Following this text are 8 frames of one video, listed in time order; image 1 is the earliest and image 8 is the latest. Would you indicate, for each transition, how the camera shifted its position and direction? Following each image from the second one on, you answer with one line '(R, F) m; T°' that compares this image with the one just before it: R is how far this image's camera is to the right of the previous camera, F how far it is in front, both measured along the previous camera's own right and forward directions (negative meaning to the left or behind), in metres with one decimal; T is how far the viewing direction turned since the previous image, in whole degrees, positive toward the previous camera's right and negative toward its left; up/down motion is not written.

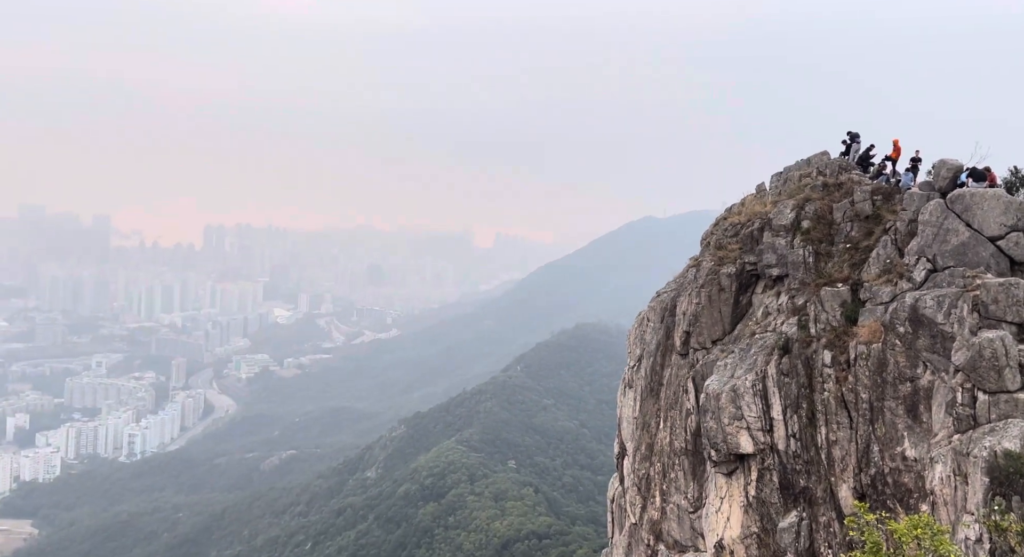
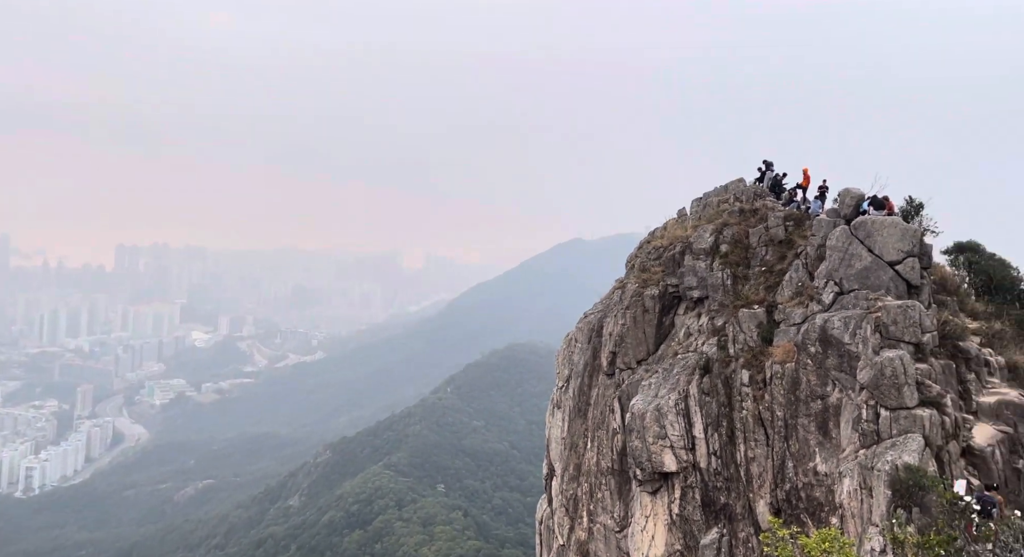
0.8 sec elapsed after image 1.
(+0.1, -0.6) m; +5°
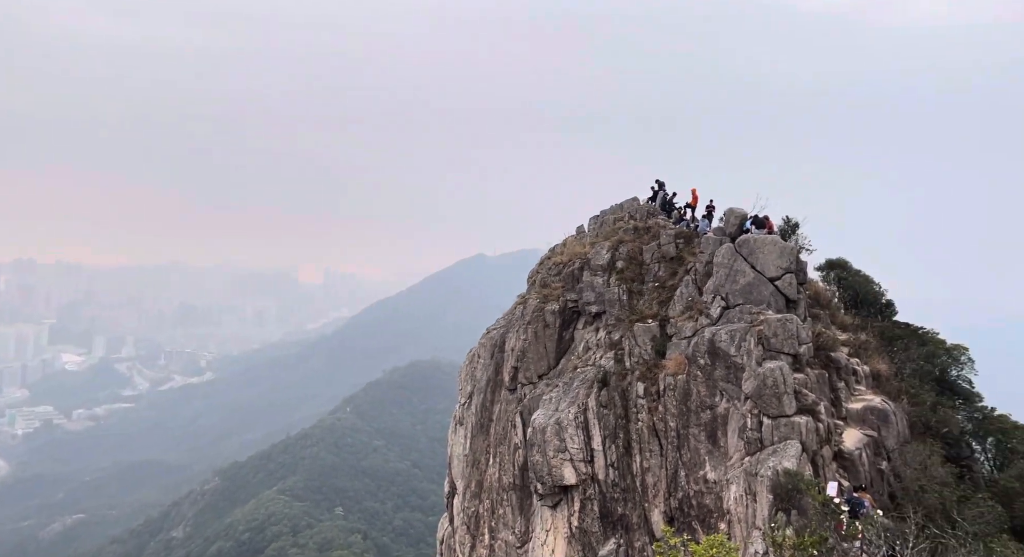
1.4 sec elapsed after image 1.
(+0.2, -0.4) m; +6°
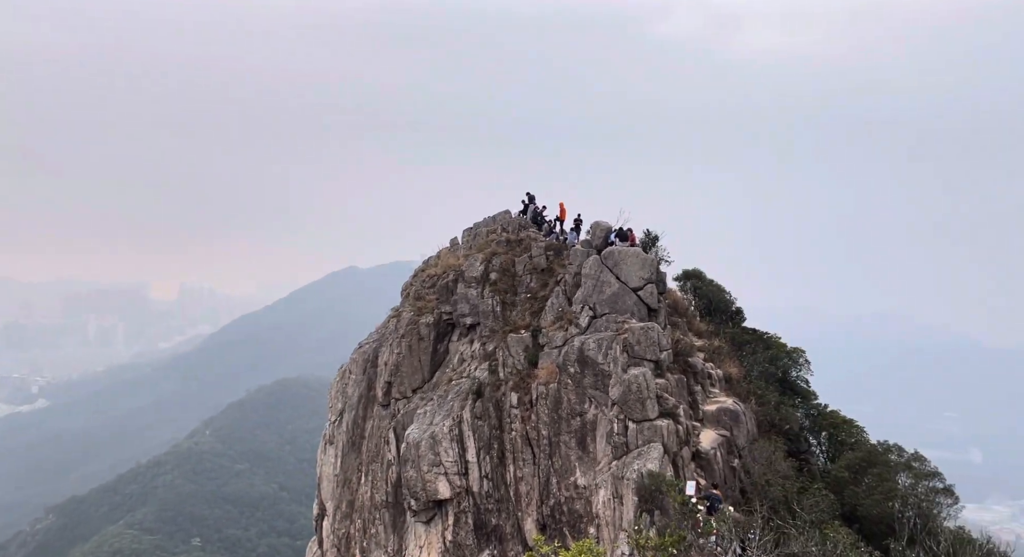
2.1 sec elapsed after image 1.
(+0.3, -0.1) m; +8°
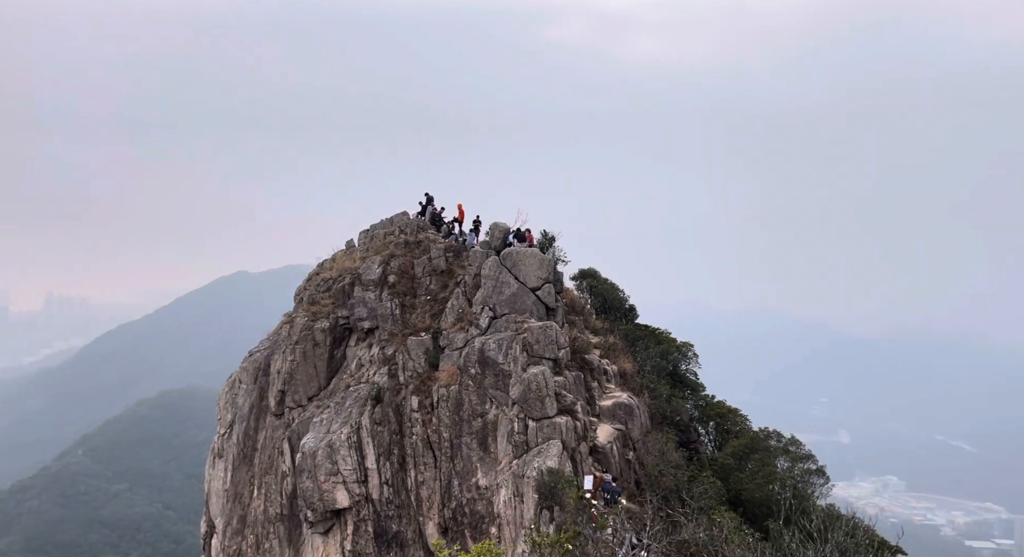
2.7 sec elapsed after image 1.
(+0.2, +0.3) m; +6°
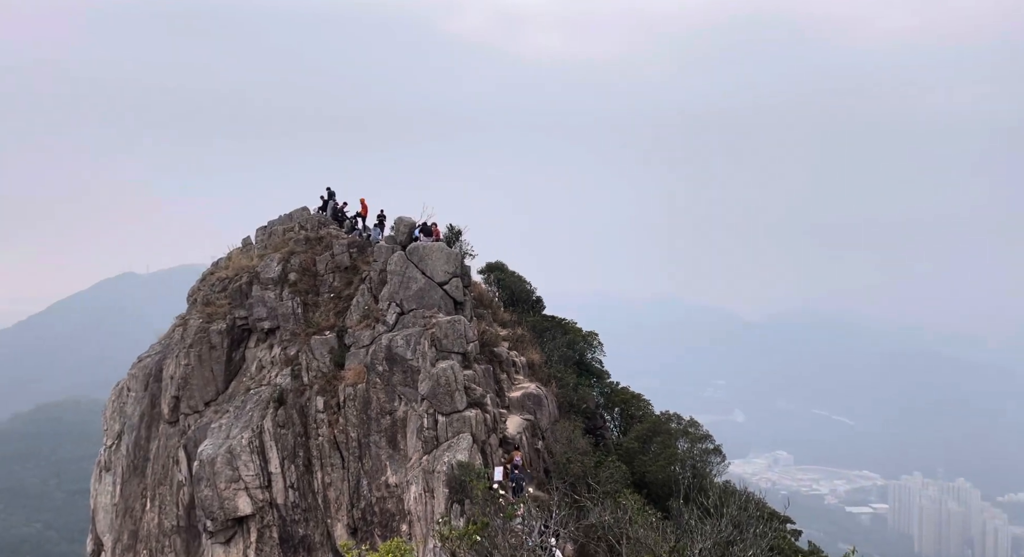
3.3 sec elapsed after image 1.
(+0.2, +0.4) m; +6°
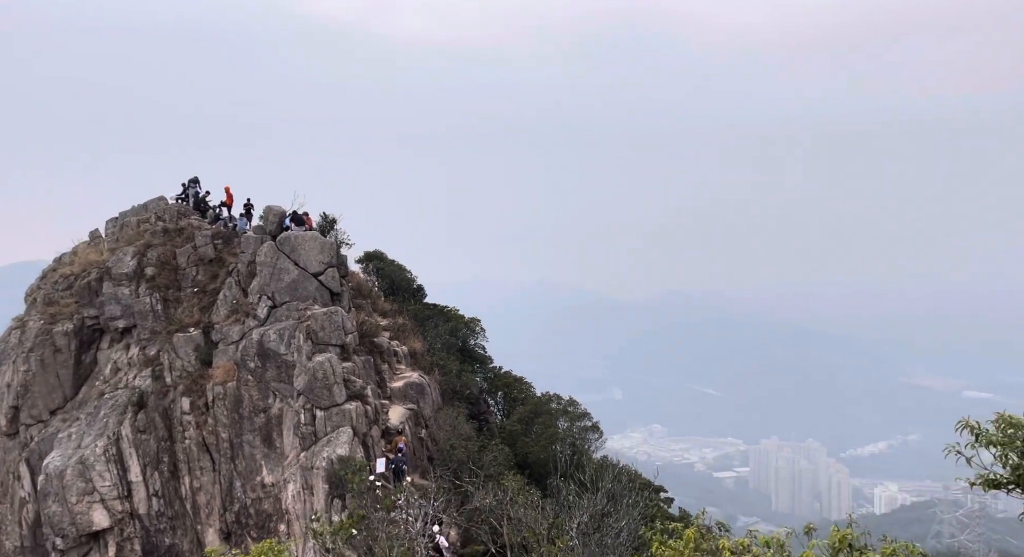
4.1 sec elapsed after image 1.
(+0.4, +0.9) m; +8°
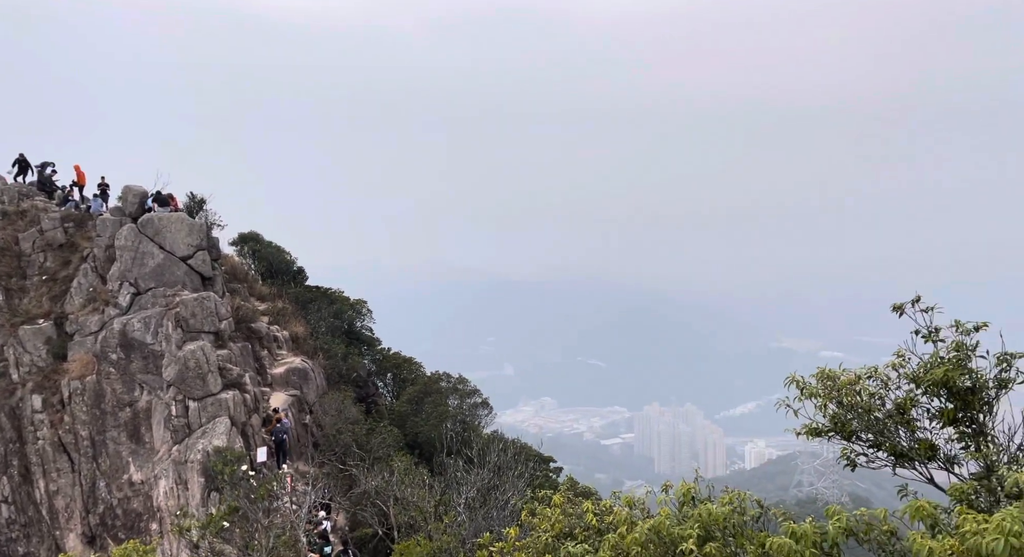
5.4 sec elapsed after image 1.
(+0.8, +0.7) m; +7°
